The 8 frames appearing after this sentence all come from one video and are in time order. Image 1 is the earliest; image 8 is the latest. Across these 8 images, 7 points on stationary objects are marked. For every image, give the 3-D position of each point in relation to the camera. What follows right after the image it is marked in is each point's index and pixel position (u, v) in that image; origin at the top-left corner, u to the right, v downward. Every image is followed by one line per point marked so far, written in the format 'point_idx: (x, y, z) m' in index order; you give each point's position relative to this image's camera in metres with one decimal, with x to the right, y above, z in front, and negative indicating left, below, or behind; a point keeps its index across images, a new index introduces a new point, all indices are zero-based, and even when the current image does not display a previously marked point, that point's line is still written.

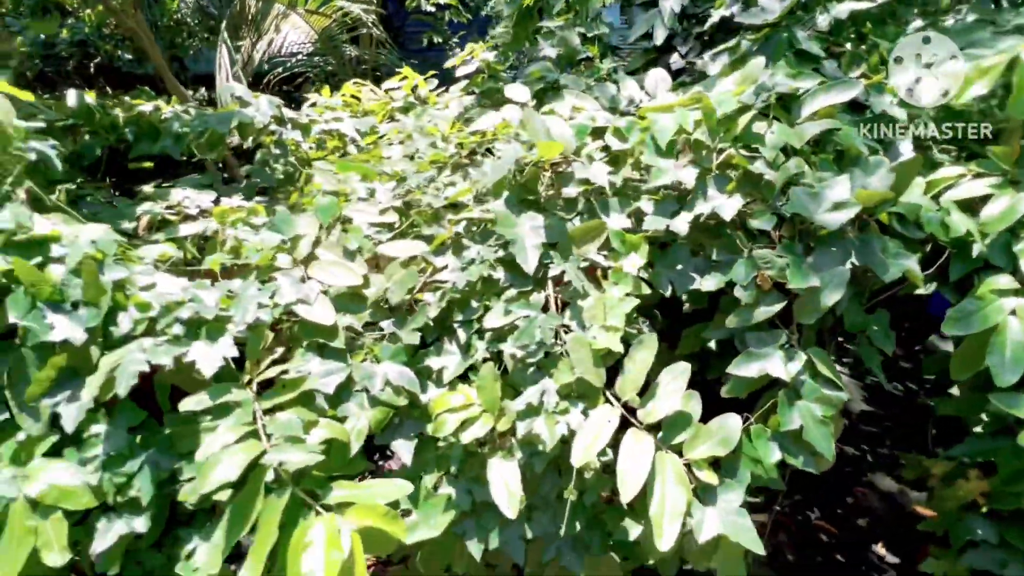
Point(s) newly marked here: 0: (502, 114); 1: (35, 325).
0: (0.0, +0.7, +1.8) m
1: (-1.3, -0.1, +1.3) m
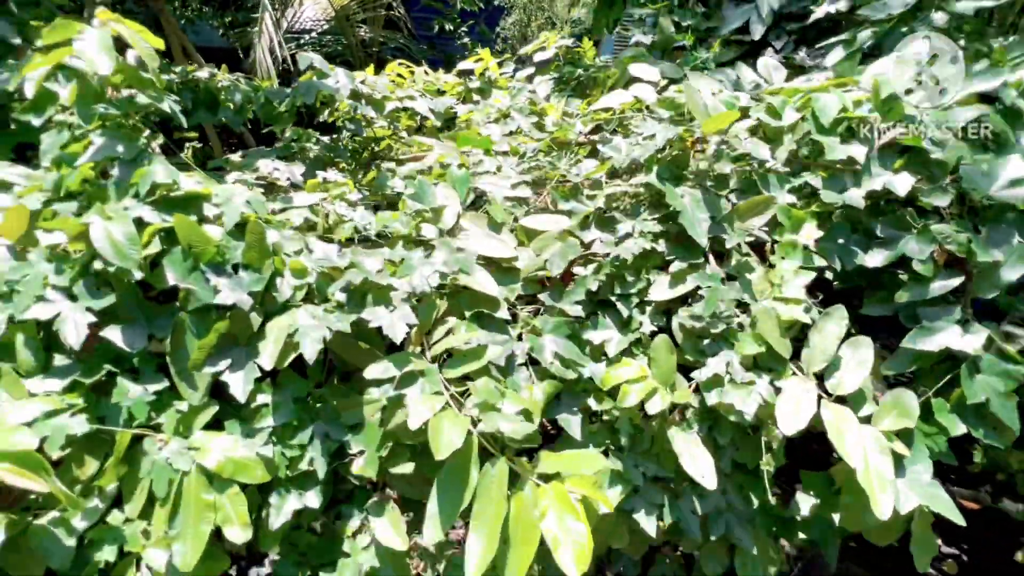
0: (+0.4, +0.7, +1.8) m
1: (-0.8, 0.0, +1.2) m
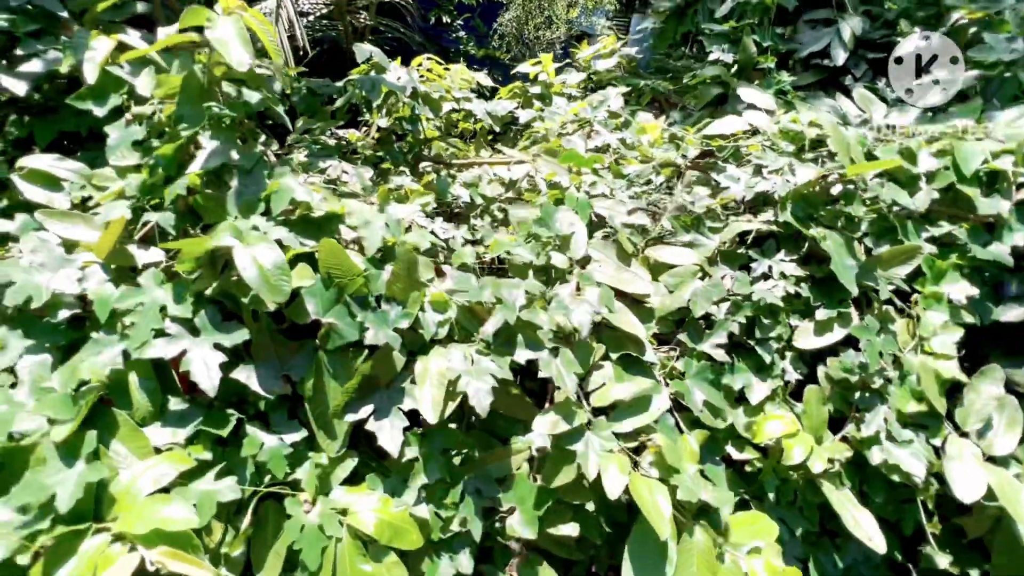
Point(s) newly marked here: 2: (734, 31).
0: (+0.8, +0.6, +1.7) m
1: (-0.4, -0.1, +1.1) m
2: (+1.0, +1.2, +2.3) m
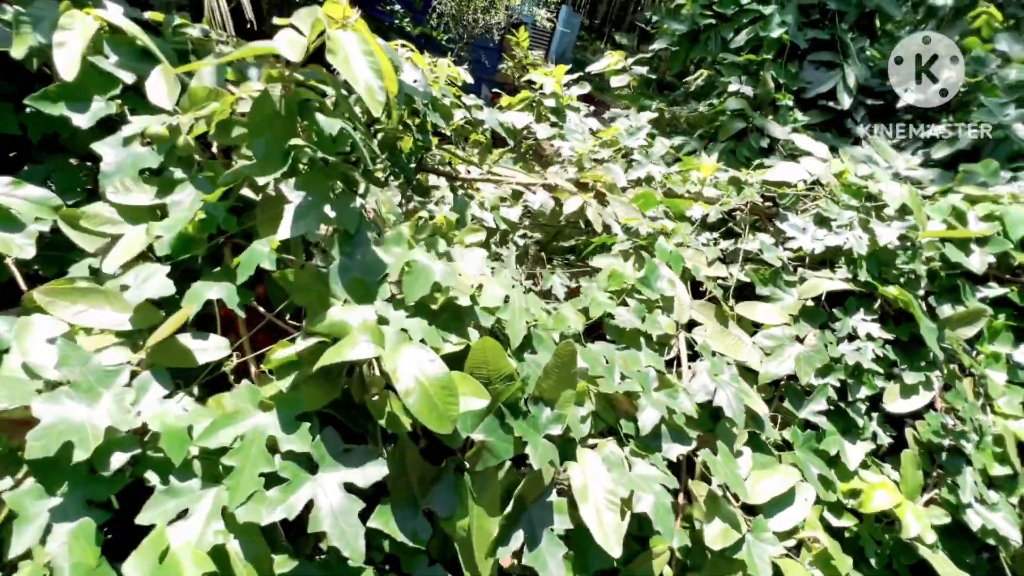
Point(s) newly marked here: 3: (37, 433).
0: (+1.0, +0.4, +1.7) m
1: (0.0, -0.3, +0.8) m
2: (+1.1, +1.1, +2.3) m
3: (-0.6, -0.2, +0.7) m
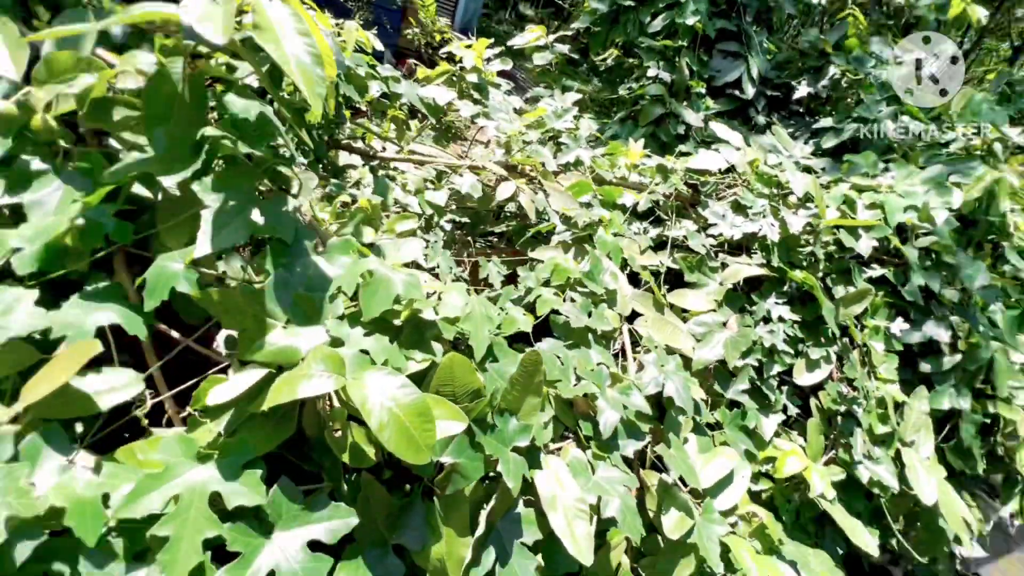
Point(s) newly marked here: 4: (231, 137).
0: (+0.8, +0.5, +1.8) m
1: (-0.1, -0.3, +0.8) m
2: (+0.8, +1.2, +2.3) m
3: (-0.6, -0.3, +0.5) m
4: (-0.4, +0.2, +0.8) m
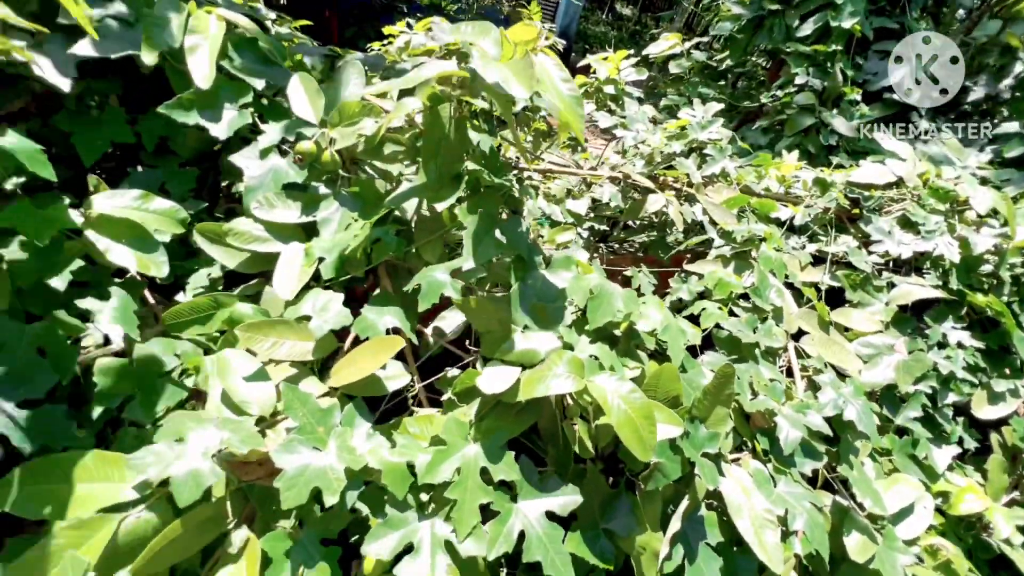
0: (+1.3, +0.4, +1.7) m
1: (+0.3, -0.3, +0.9) m
2: (+1.4, +1.1, +2.2) m
3: (-0.3, -0.3, +0.7) m
4: (-0.1, +0.2, +0.9) m
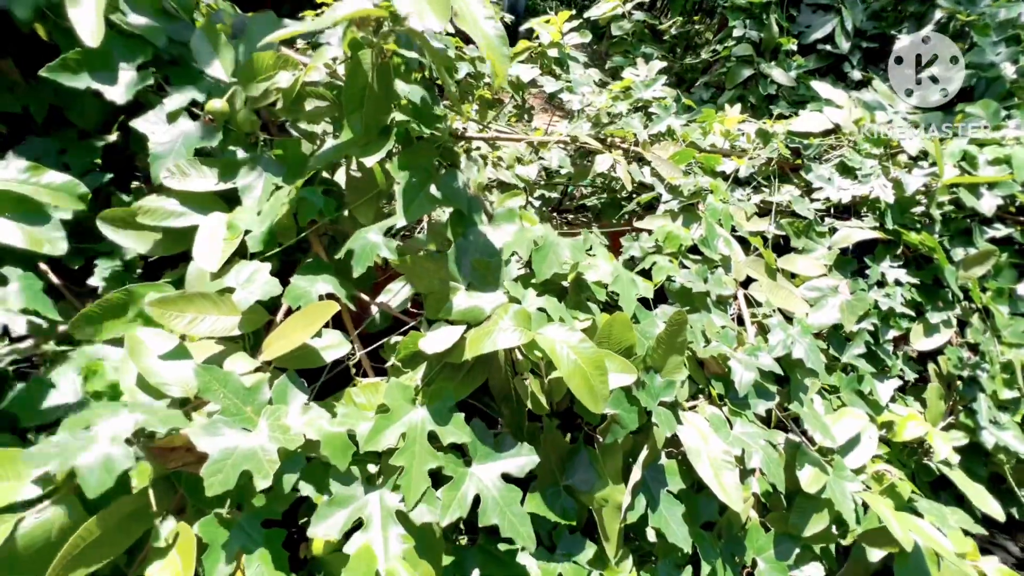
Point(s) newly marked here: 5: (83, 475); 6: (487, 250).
0: (+1.1, +0.6, +1.8) m
1: (+0.2, -0.2, +0.9) m
2: (+1.1, +1.3, +2.2) m
3: (-0.4, -0.2, +0.6) m
4: (-0.2, +0.3, +0.8) m
5: (-0.5, -0.2, +0.6) m
6: (0.0, +0.1, +0.8) m
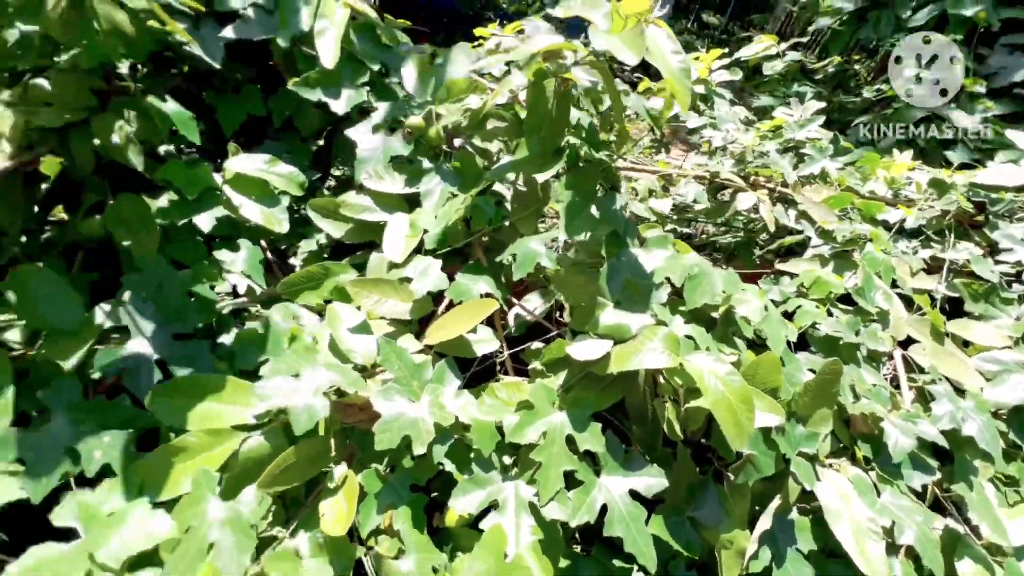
0: (+1.6, +0.4, +1.5) m
1: (+0.4, -0.3, +0.8) m
2: (+1.8, +1.0, +2.0) m
3: (-0.2, -0.2, +0.7) m
4: (+0.1, +0.3, +0.9) m
5: (-0.3, -0.2, +0.7) m
6: (+0.2, 0.0, +0.9) m
